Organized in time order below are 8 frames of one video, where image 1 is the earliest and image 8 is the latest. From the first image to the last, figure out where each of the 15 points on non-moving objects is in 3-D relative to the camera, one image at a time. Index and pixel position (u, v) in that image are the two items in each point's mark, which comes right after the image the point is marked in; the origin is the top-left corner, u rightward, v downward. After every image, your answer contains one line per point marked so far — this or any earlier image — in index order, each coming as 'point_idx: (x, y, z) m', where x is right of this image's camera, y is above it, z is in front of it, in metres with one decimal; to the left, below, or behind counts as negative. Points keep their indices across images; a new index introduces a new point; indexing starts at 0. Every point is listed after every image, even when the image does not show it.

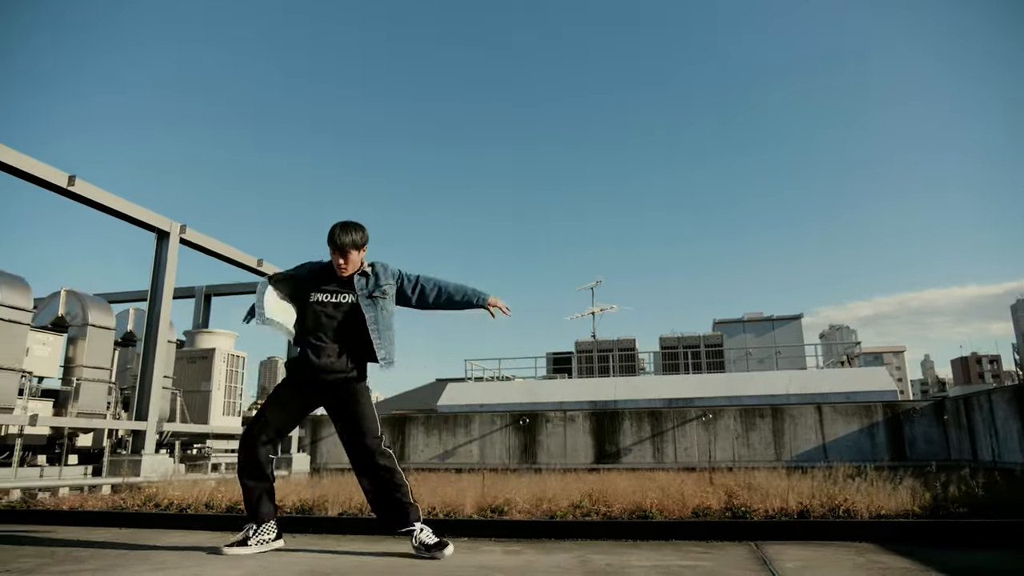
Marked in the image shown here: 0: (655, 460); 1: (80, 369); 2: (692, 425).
0: (+3.0, -3.6, +13.4) m
1: (-6.6, -1.2, +9.8) m
2: (+3.7, -2.8, +13.3) m
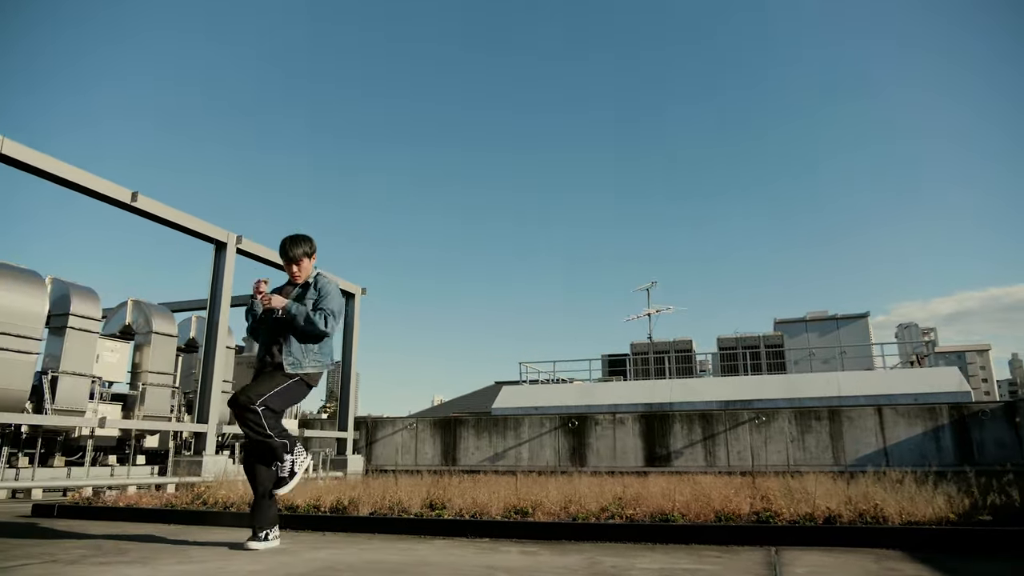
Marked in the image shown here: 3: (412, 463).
0: (+4.0, -3.6, +13.1) m
1: (-5.9, -1.4, +10.4) m
2: (+4.7, -2.8, +12.9) m
3: (-2.5, -4.3, +15.8) m
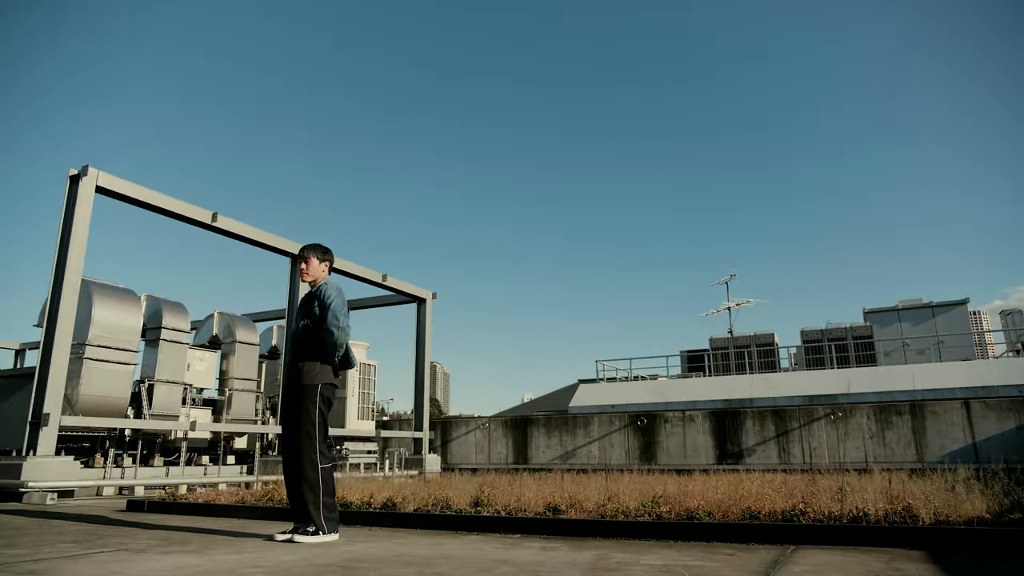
0: (+5.3, -3.4, +12.7) m
1: (-4.9, -1.6, +11.3) m
2: (+6.0, -2.6, +12.5) m
3: (-0.7, -4.4, +16.2) m
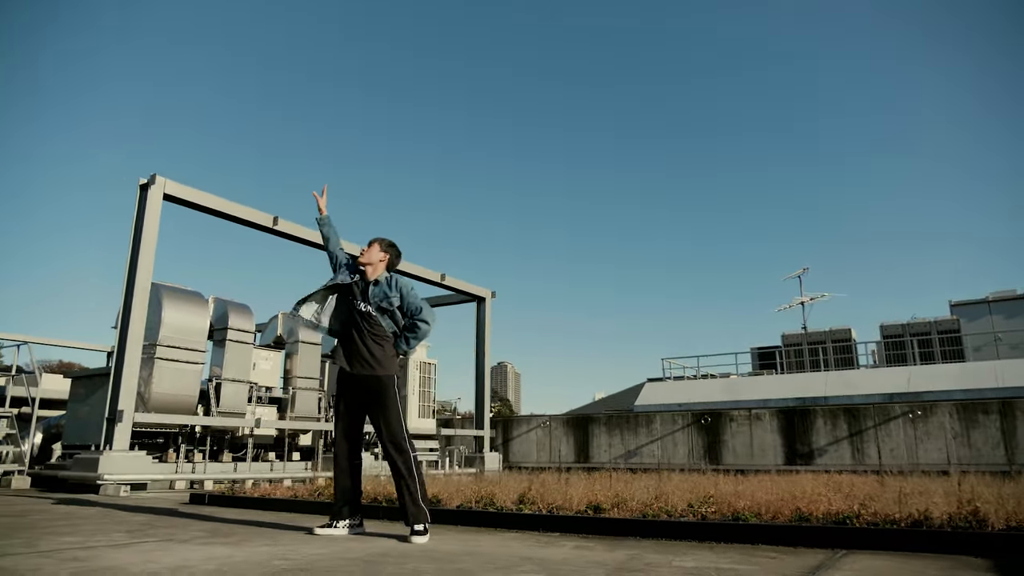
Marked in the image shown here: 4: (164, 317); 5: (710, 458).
0: (+6.4, -3.3, +12.0) m
1: (-4.0, -1.7, +11.7) m
2: (+7.0, -2.4, +11.7) m
3: (+0.8, -4.3, +16.1) m
4: (-5.1, -0.4, +9.4) m
5: (+4.2, -3.7, +13.7) m
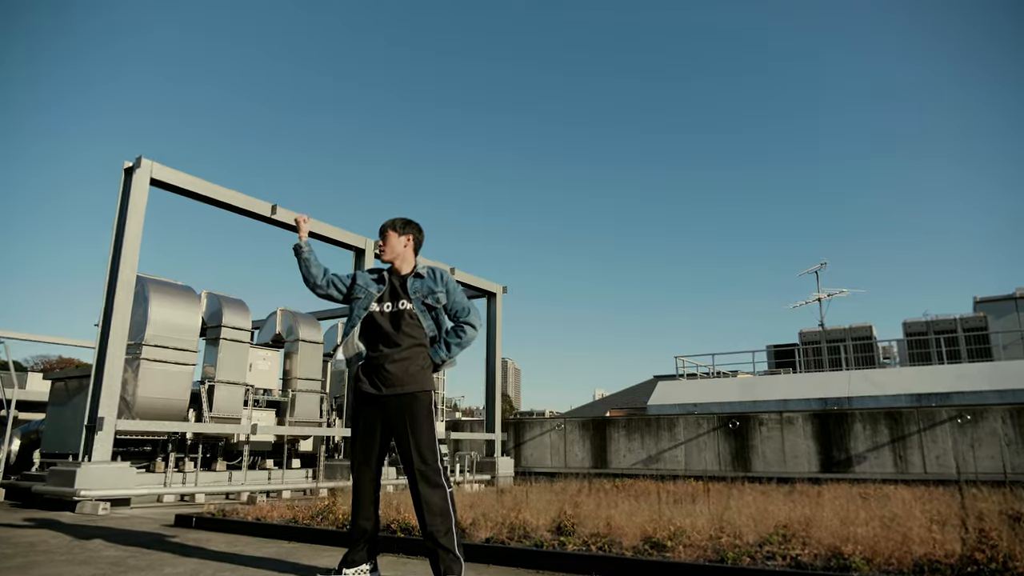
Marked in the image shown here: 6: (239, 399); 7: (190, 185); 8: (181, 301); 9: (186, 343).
0: (+6.7, -3.2, +11.1) m
1: (-3.7, -1.6, +10.8) m
2: (+7.3, -2.4, +10.8) m
3: (+1.1, -4.2, +15.2) m
4: (-4.8, -0.3, +8.5) m
5: (+4.5, -3.5, +12.8) m
6: (-4.1, -1.7, +9.7) m
7: (-4.4, +1.4, +8.8) m
8: (-4.6, -0.2, +8.9) m
9: (-4.5, -0.8, +8.8) m
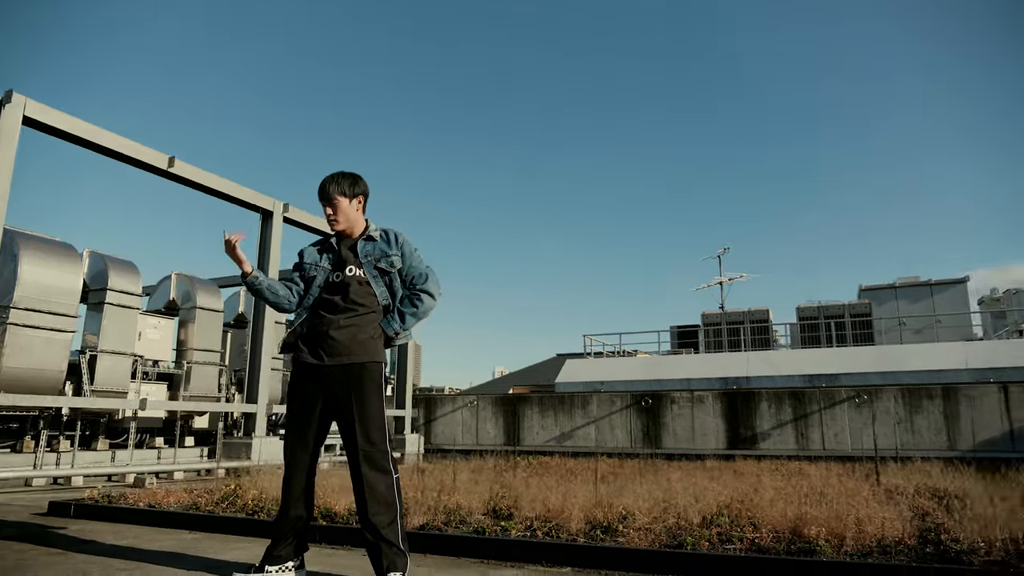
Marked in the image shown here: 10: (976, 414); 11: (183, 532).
0: (+5.2, -2.9, +11.7) m
1: (-4.9, -1.0, +9.9) m
2: (+5.9, -2.1, +11.5) m
3: (-0.9, -3.6, +15.0) m
4: (-5.7, +0.2, +7.4) m
5: (+2.8, -3.1, +13.1) m
6: (-5.2, -1.1, +8.7) m
7: (-5.2, +1.9, +7.6) m
8: (-5.5, +0.4, +7.8) m
9: (-5.4, -0.2, +7.7) m
10: (+7.7, -2.1, +10.7) m
11: (-2.4, -1.7, +4.6) m
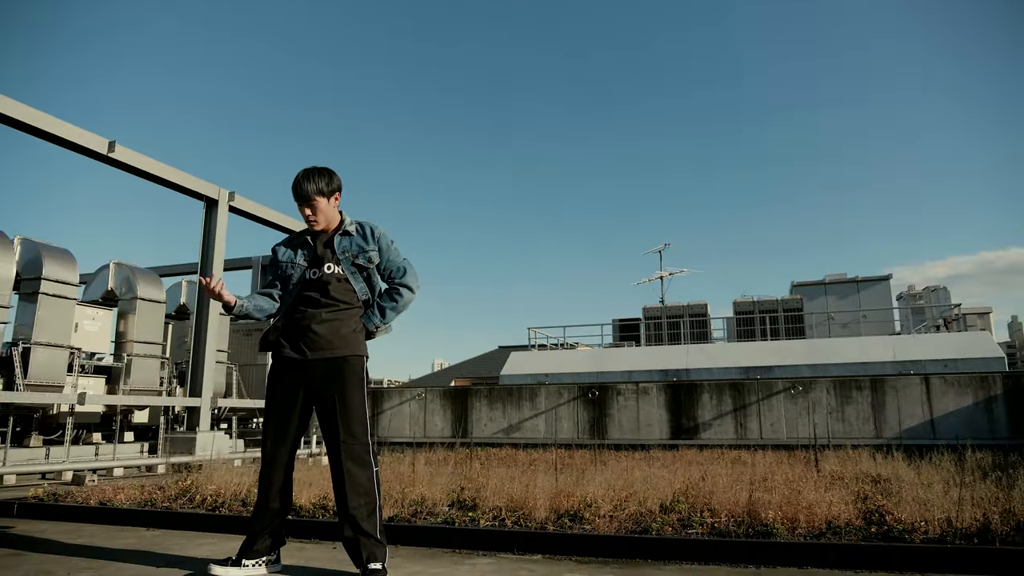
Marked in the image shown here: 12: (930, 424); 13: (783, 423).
0: (+4.3, -2.8, +12.3) m
1: (-5.6, -0.8, +9.5) m
2: (+5.0, -2.1, +12.1) m
3: (-2.1, -3.4, +15.0) m
4: (-6.1, +0.3, +6.9) m
5: (+1.8, -3.0, +13.4) m
6: (-5.8, -1.0, +8.3) m
7: (-5.7, +2.1, +7.2) m
8: (-6.0, +0.5, +7.3) m
9: (-5.9, -0.1, +7.3) m
10: (+6.9, -2.1, +11.4) m
11: (-2.6, -1.7, +4.5) m
12: (+7.3, -2.4, +11.2) m
13: (+5.1, -2.5, +12.0) m
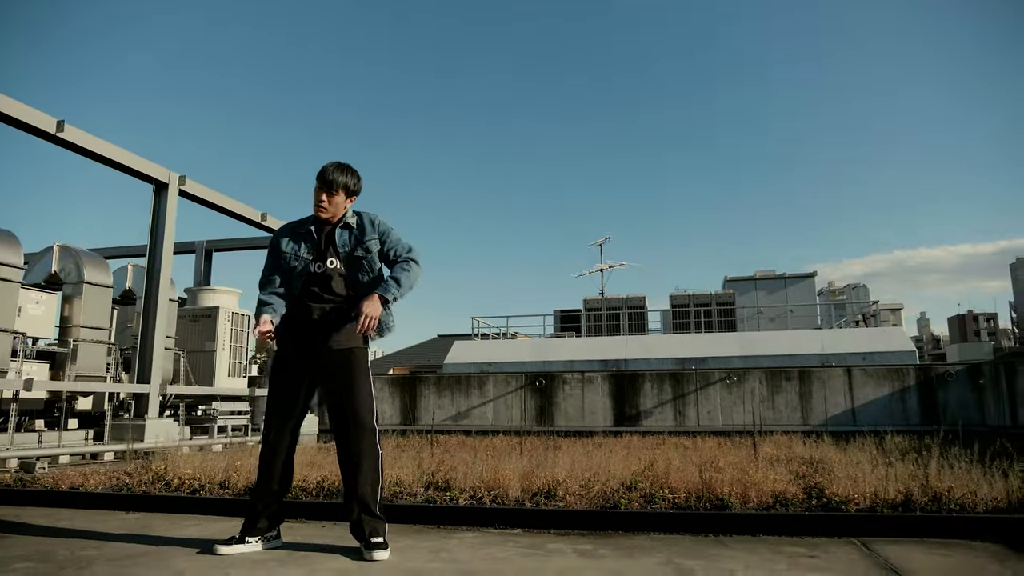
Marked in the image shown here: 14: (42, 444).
0: (+3.3, -2.7, +13.0) m
1: (-6.2, -0.6, +9.2) m
2: (+4.1, -2.0, +12.9) m
3: (-3.3, -3.2, +15.1) m
4: (-6.5, +0.5, +6.6) m
5: (+0.7, -2.9, +13.9) m
6: (-6.3, -0.8, +8.0) m
7: (-6.0, +2.3, +6.9) m
8: (-6.4, +0.7, +7.0) m
9: (-6.3, +0.1, +7.0) m
10: (+6.0, -2.0, +12.4) m
11: (-2.8, -1.6, +4.5) m
12: (+6.4, -2.4, +12.2) m
13: (+4.1, -2.4, +12.8) m
14: (-6.0, -2.0, +8.2) m
